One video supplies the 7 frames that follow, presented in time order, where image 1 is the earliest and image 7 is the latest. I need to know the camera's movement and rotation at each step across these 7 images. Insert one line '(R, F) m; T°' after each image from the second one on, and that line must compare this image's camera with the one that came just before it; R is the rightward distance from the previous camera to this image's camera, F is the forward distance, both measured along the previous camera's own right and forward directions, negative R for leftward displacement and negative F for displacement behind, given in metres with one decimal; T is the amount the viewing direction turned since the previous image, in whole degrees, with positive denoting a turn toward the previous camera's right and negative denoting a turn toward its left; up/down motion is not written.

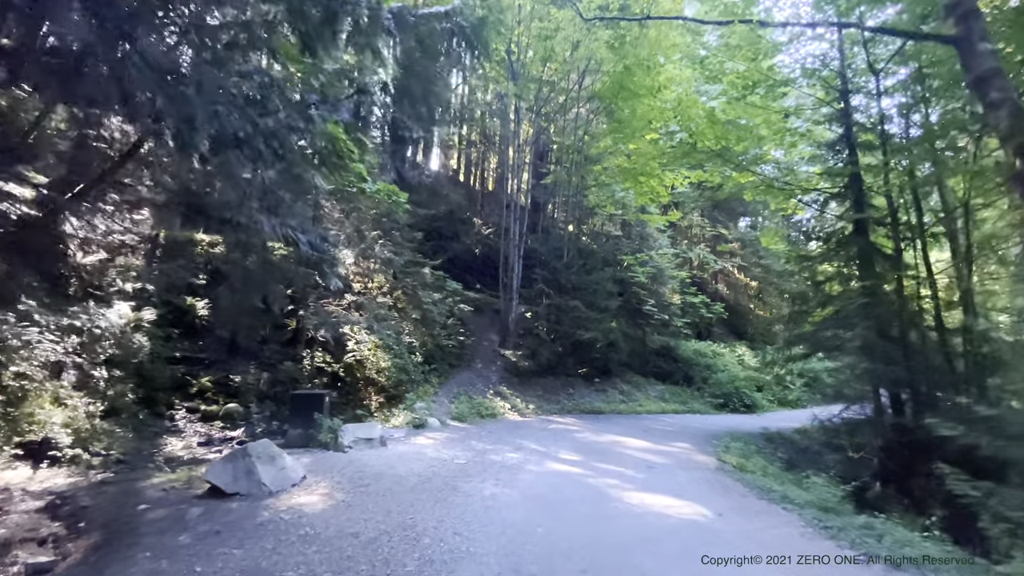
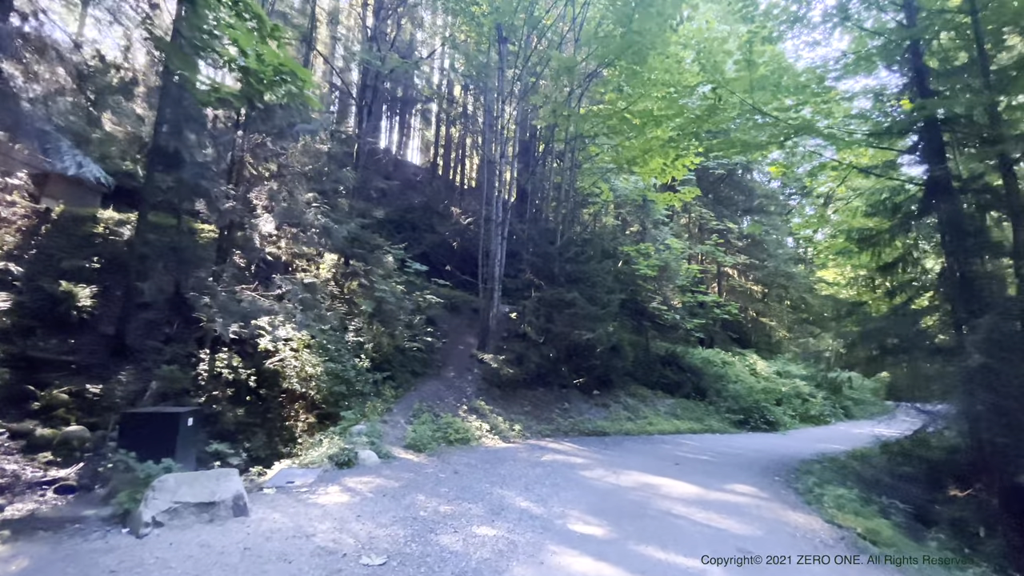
(+0.1, +3.6) m; +2°
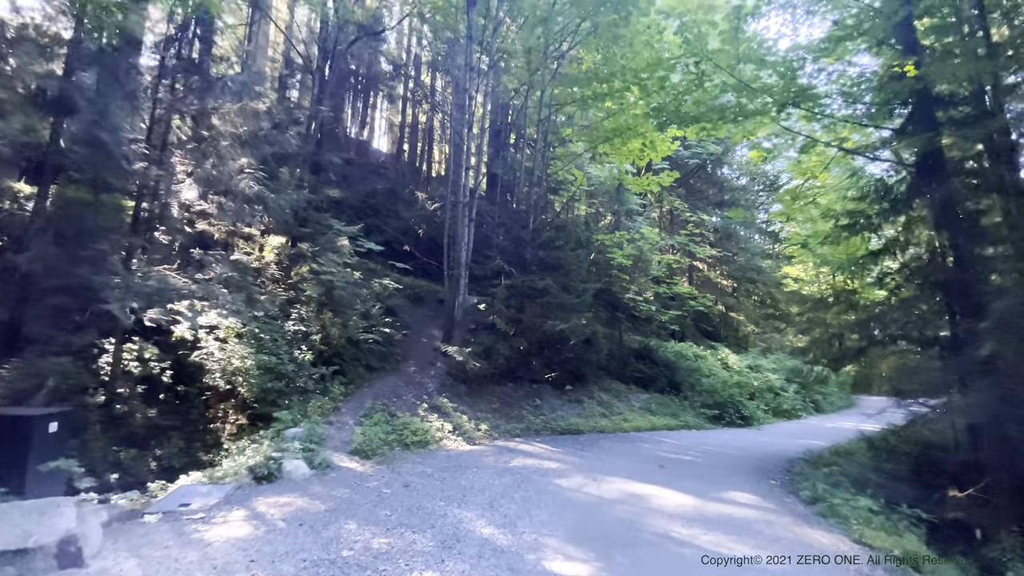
(+0.1, +1.2) m; +4°
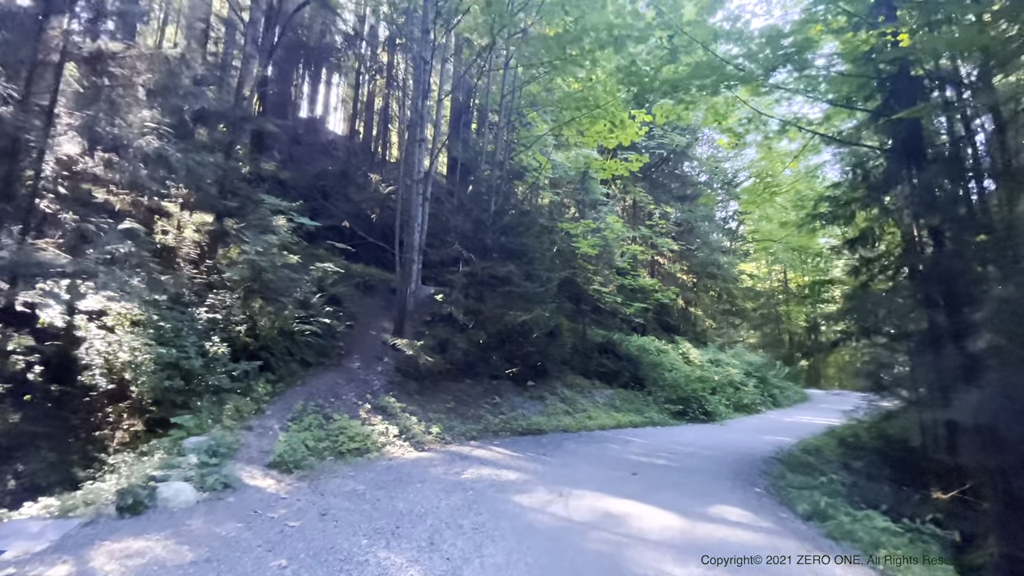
(+0.1, +1.1) m; +5°
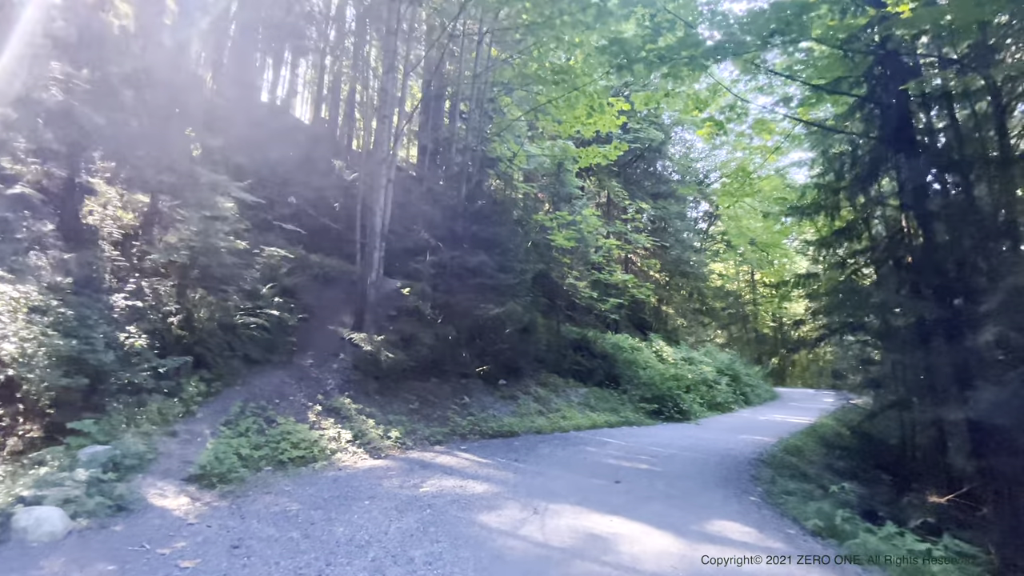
(0.0, +0.8) m; +3°
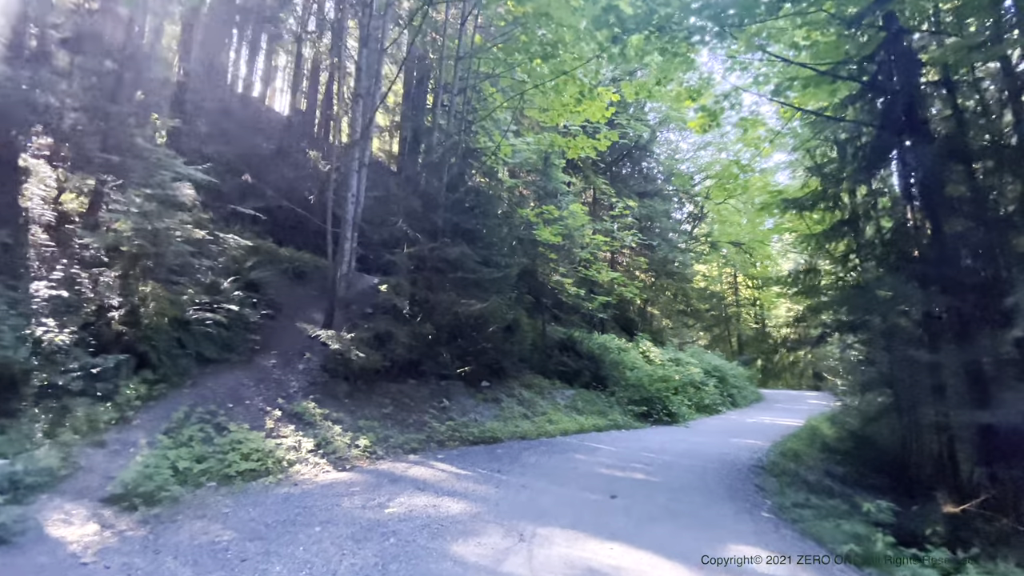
(0.0, +0.7) m; +2°
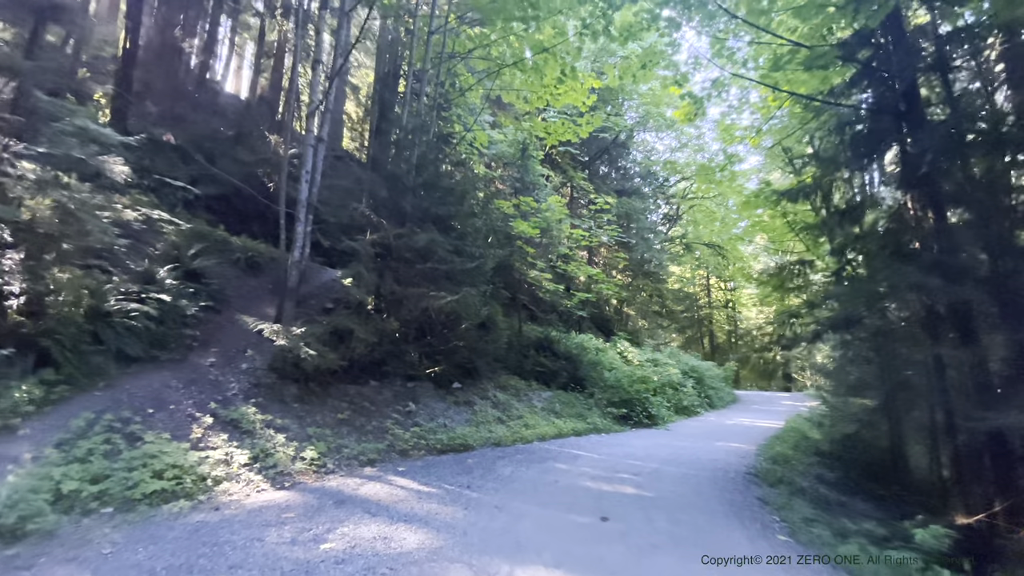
(0.0, +0.9) m; +3°
